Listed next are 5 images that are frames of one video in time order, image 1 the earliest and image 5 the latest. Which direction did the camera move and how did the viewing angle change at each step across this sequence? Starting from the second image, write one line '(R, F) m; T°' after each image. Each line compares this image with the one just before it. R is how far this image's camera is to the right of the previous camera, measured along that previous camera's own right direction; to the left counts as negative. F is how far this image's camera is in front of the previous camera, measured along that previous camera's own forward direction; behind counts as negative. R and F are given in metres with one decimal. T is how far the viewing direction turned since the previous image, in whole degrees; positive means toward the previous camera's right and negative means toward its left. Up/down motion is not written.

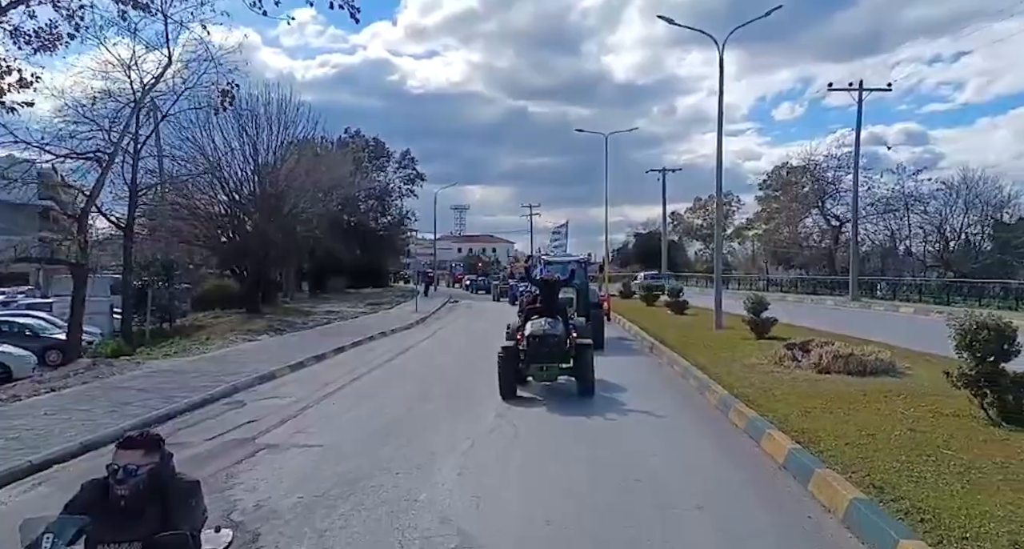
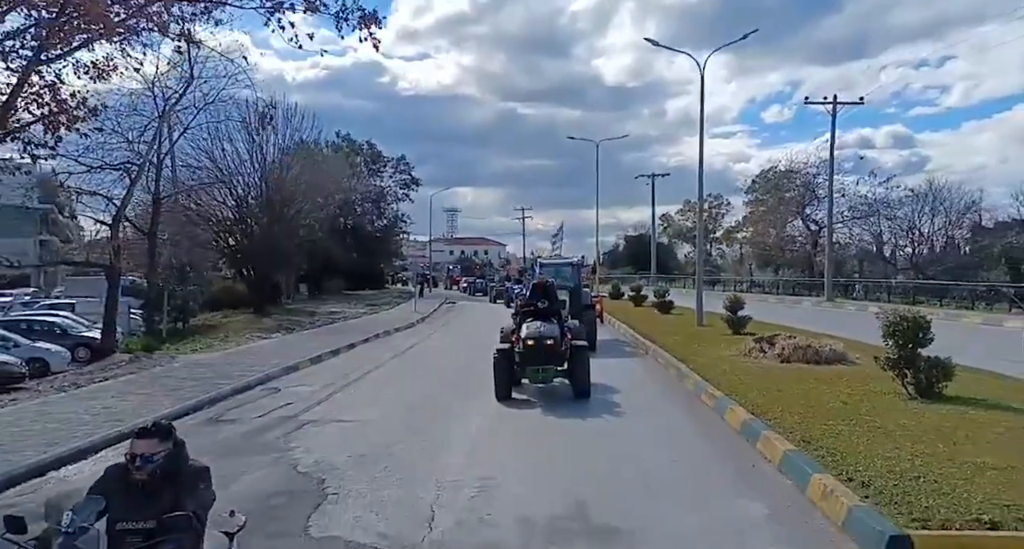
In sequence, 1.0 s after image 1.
(-0.2, -1.7) m; +1°
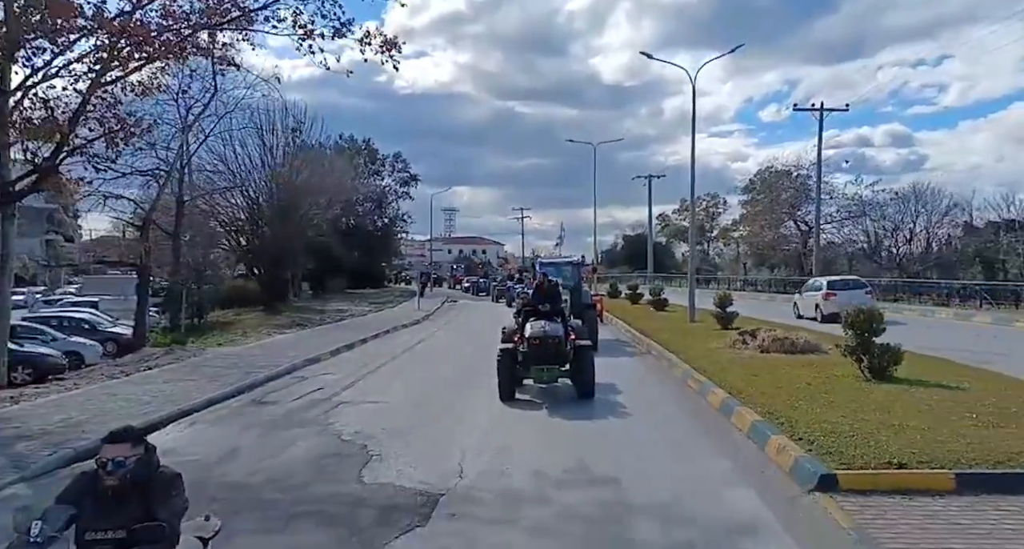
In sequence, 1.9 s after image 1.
(-0.2, -1.5) m; 0°
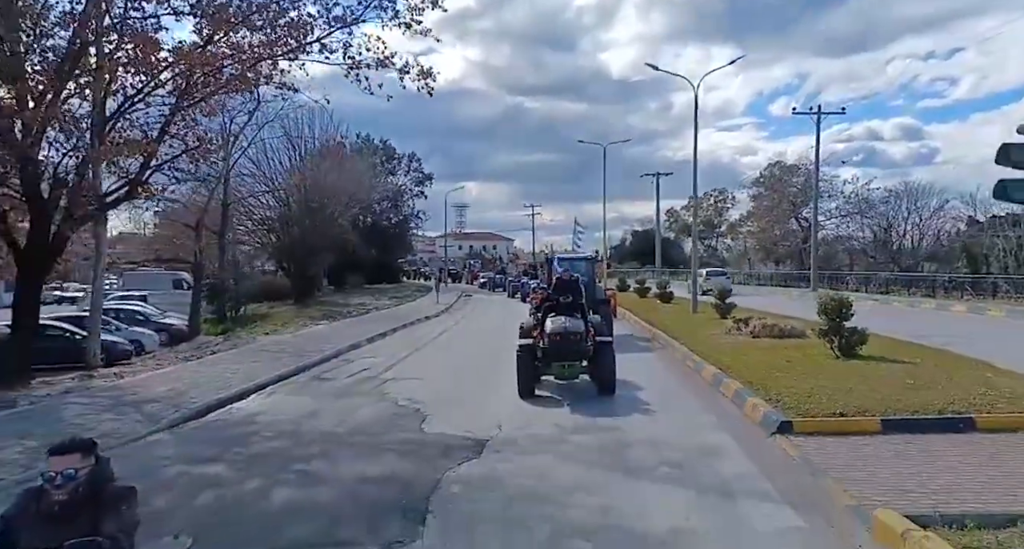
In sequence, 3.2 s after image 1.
(-0.3, -2.1) m; -1°
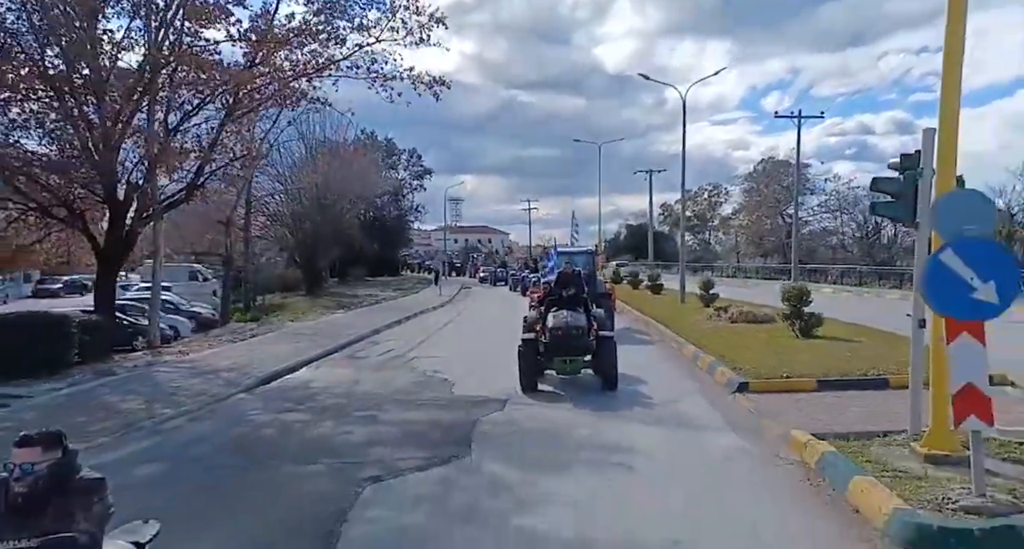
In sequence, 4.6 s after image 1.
(-0.3, -2.3) m; +1°
